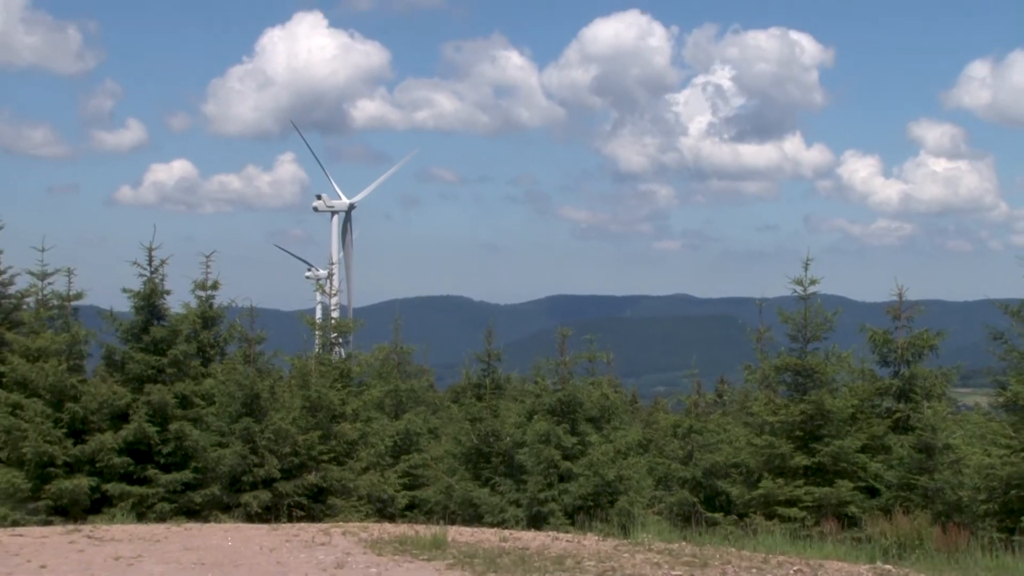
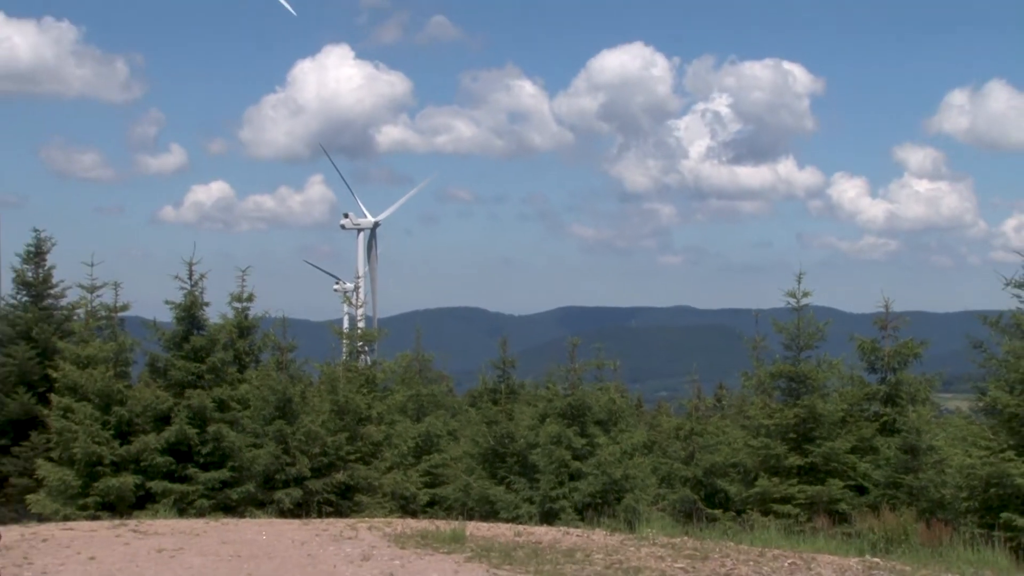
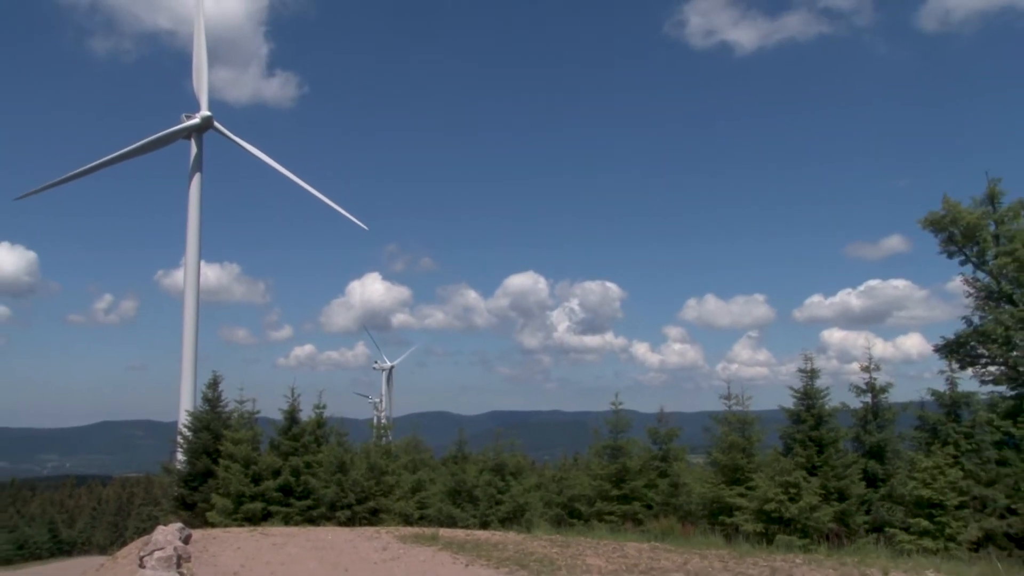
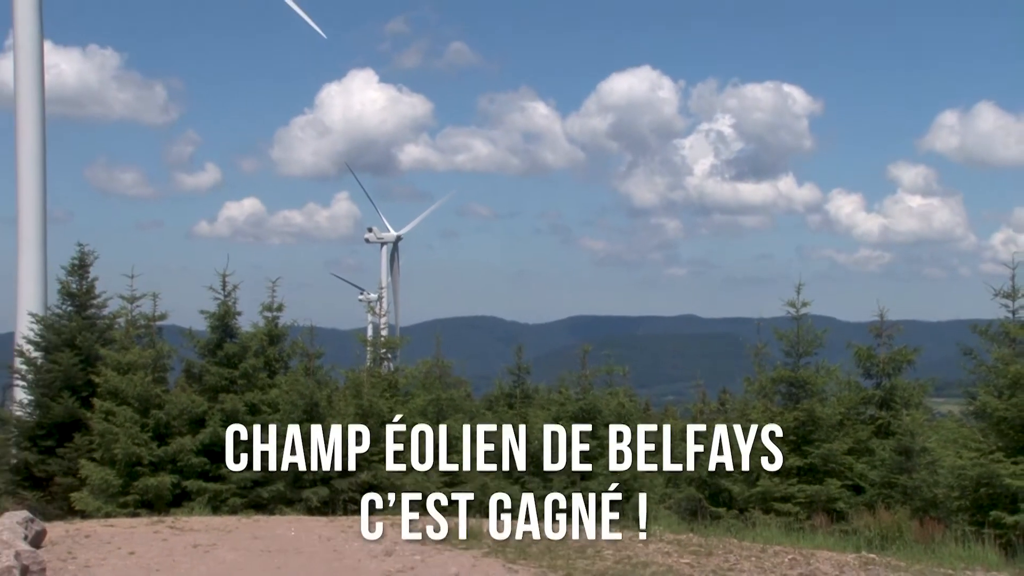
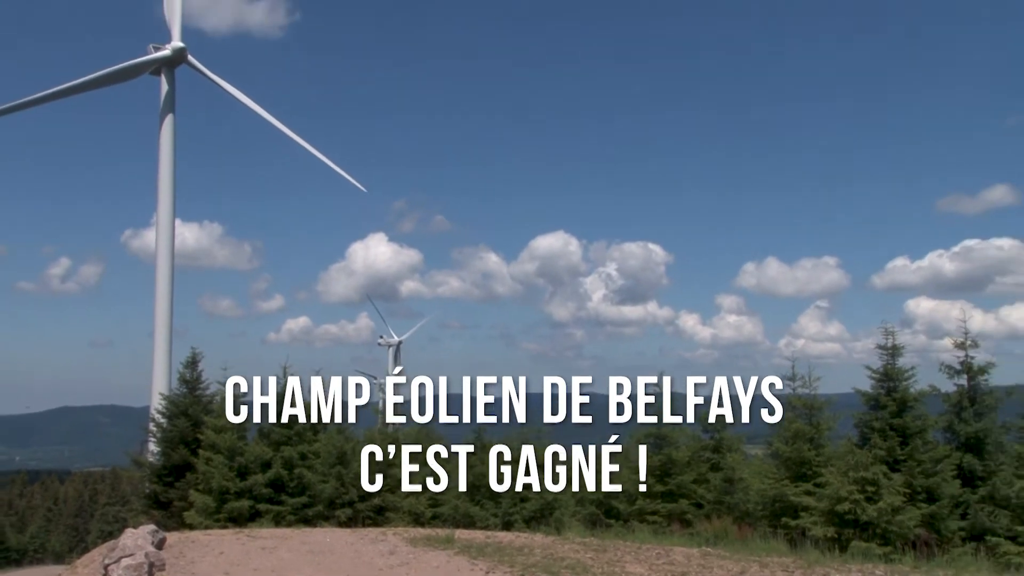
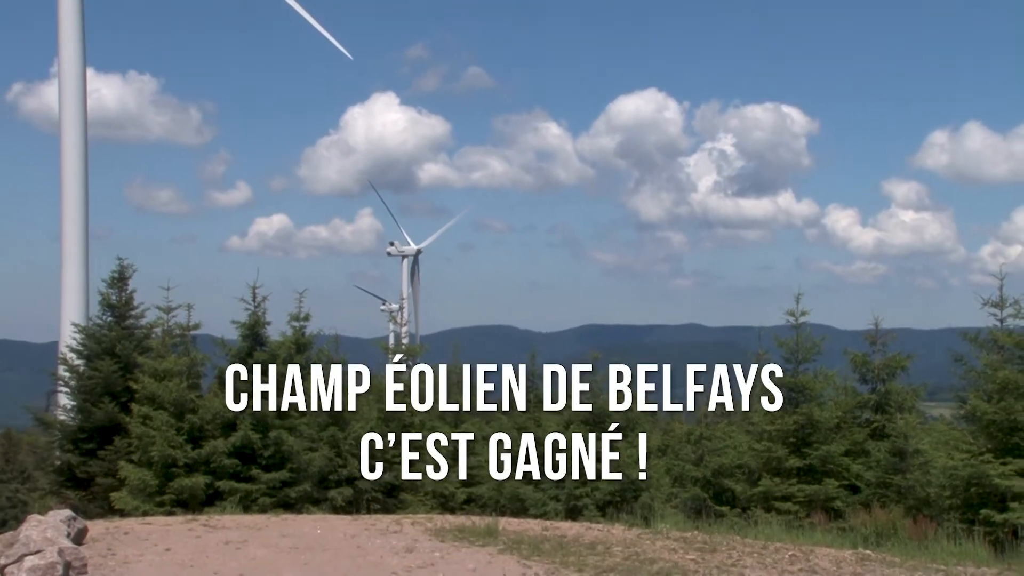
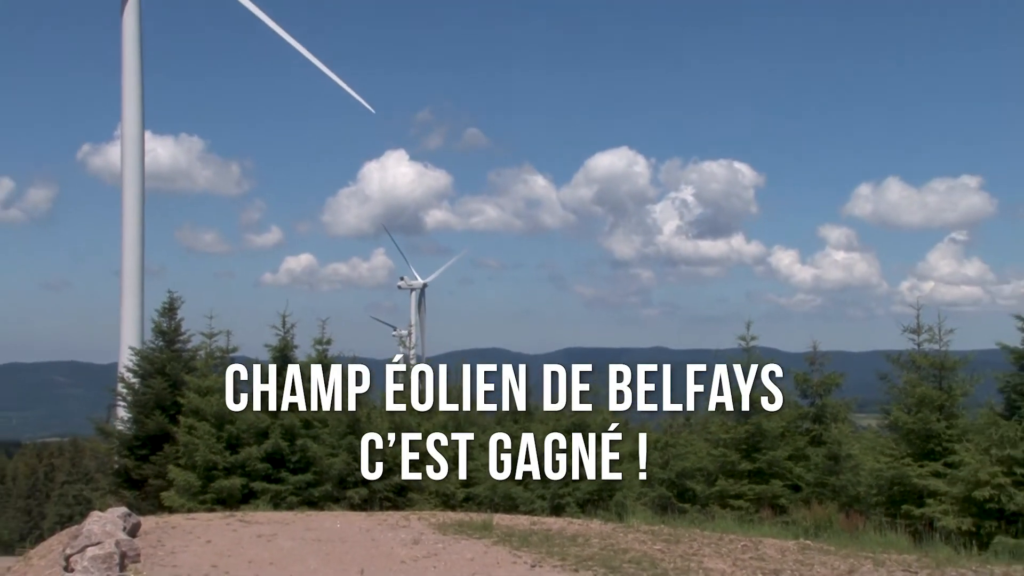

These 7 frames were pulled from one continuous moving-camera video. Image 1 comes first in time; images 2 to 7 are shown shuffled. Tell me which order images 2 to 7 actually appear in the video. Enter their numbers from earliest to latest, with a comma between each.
2, 4, 6, 7, 5, 3
